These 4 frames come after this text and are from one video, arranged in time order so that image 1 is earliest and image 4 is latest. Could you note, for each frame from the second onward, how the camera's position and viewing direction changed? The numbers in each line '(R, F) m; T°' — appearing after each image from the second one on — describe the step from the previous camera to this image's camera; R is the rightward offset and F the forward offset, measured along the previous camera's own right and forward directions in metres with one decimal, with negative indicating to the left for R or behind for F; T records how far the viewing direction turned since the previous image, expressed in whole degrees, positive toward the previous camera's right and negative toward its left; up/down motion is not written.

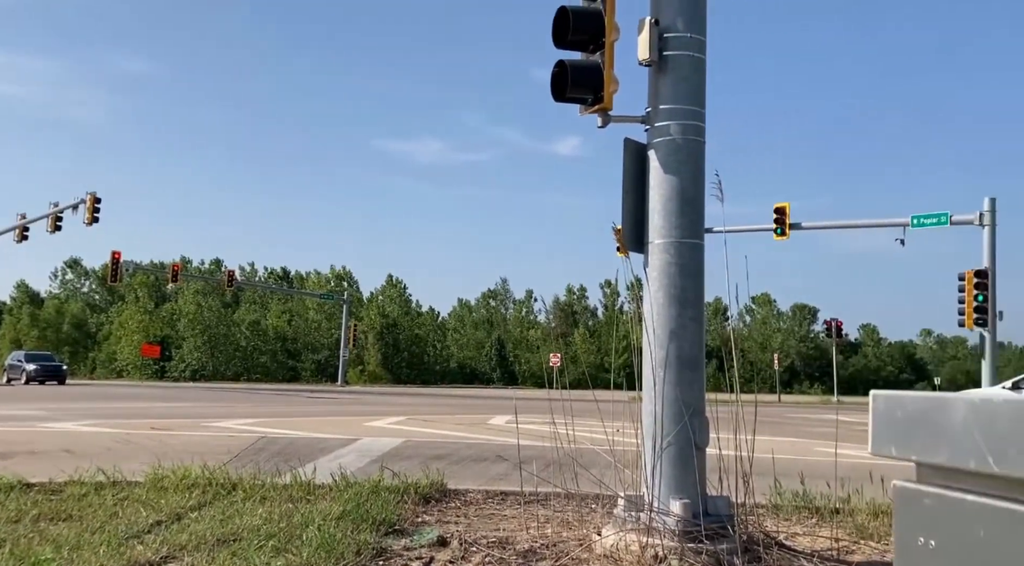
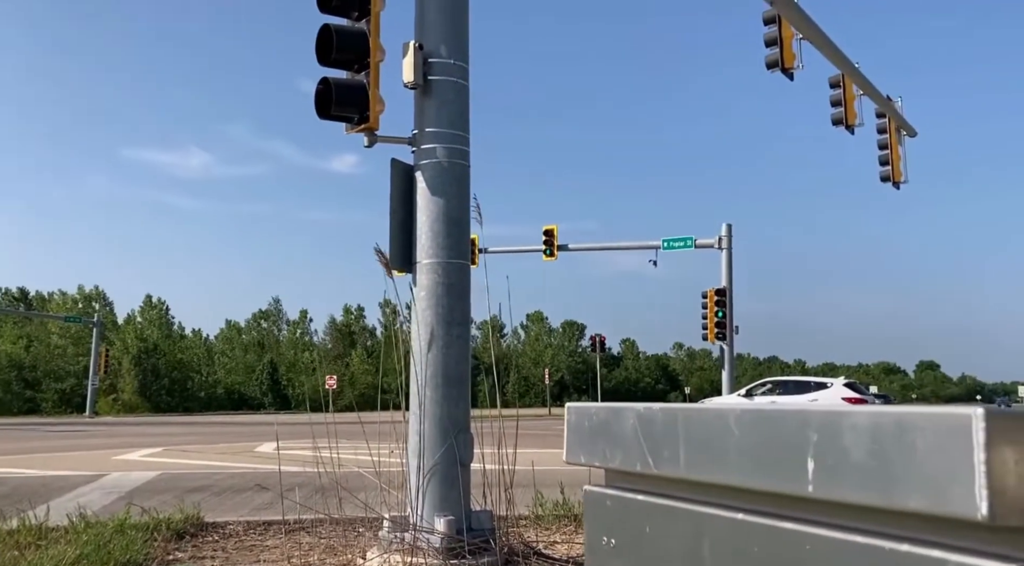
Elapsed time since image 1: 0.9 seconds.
(+0.2, 0.0) m; +14°
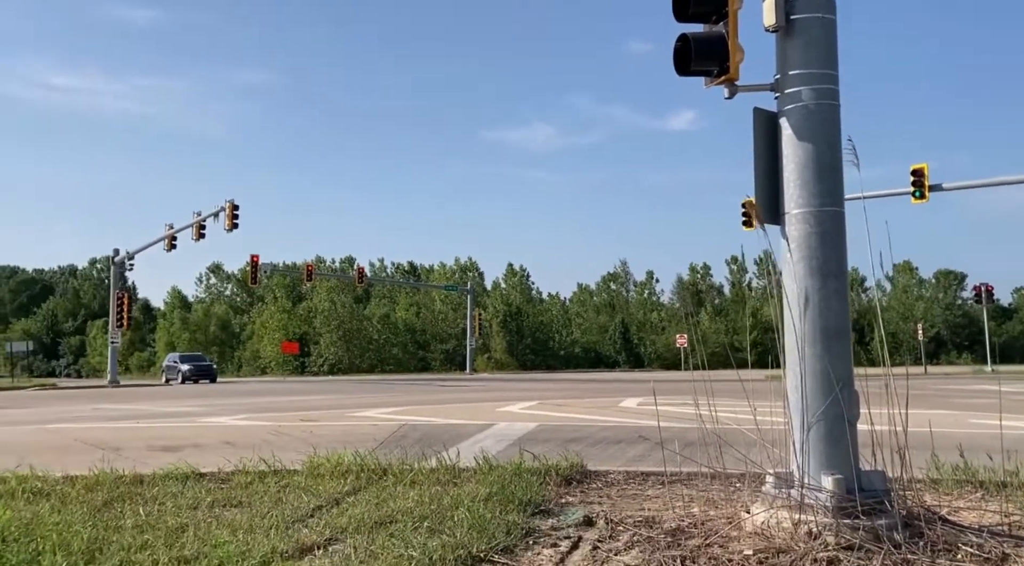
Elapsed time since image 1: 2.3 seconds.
(-0.4, -0.1) m; -21°
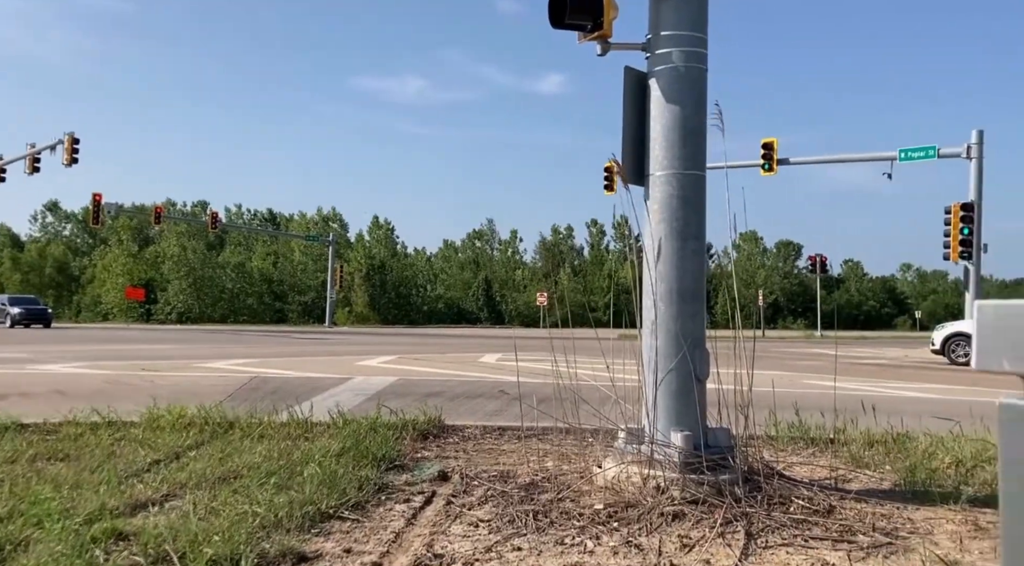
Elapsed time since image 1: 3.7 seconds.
(0.0, +0.3) m; +8°
